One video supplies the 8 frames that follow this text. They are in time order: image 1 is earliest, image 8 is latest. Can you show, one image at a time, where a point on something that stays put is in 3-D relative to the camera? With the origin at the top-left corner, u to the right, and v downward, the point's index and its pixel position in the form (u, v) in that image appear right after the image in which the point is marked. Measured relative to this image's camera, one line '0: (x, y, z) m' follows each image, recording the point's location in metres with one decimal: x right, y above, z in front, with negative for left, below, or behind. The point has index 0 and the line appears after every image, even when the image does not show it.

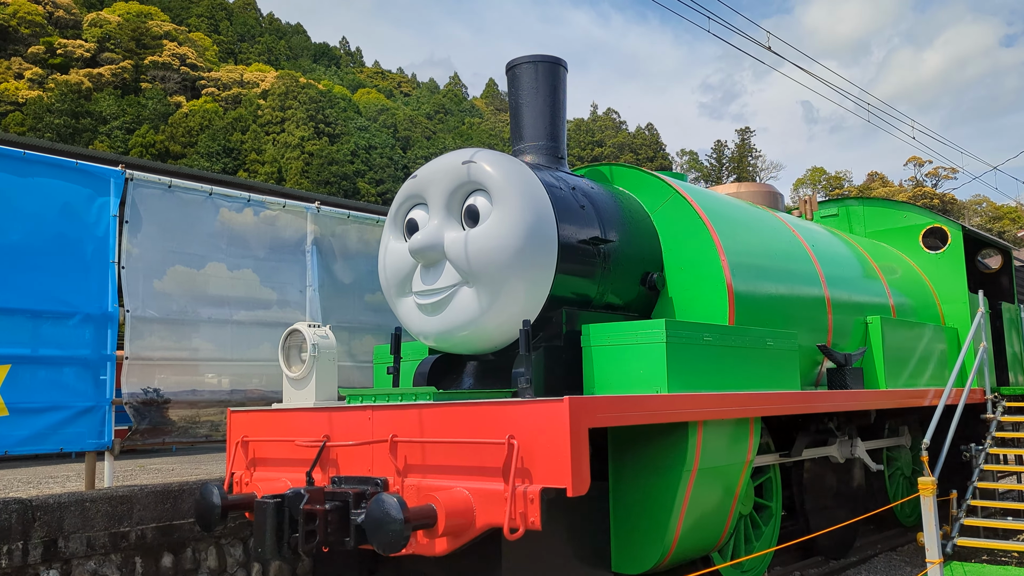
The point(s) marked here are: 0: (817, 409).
0: (+1.8, -0.7, +5.1) m
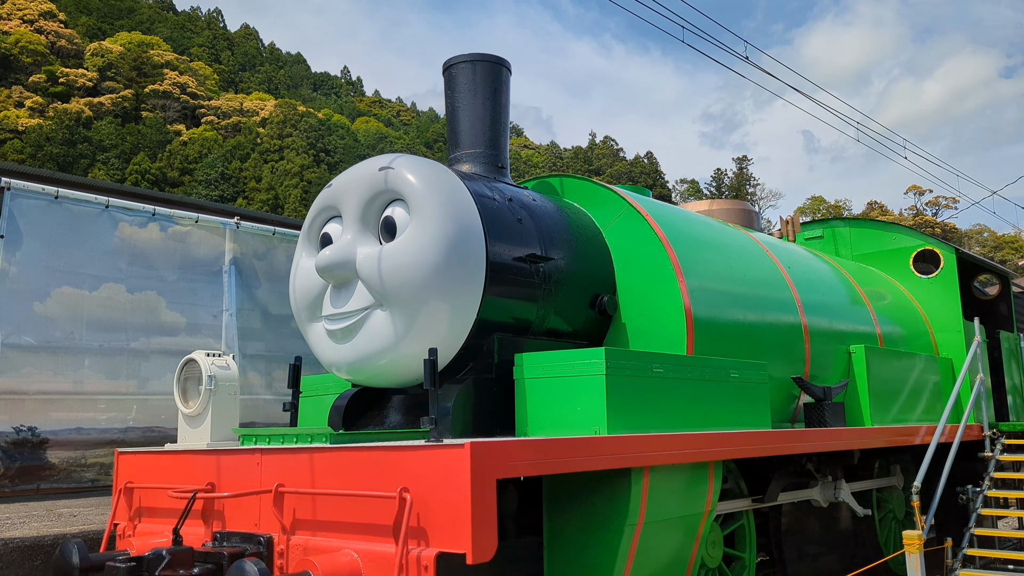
0: (+1.5, -0.8, +4.5) m
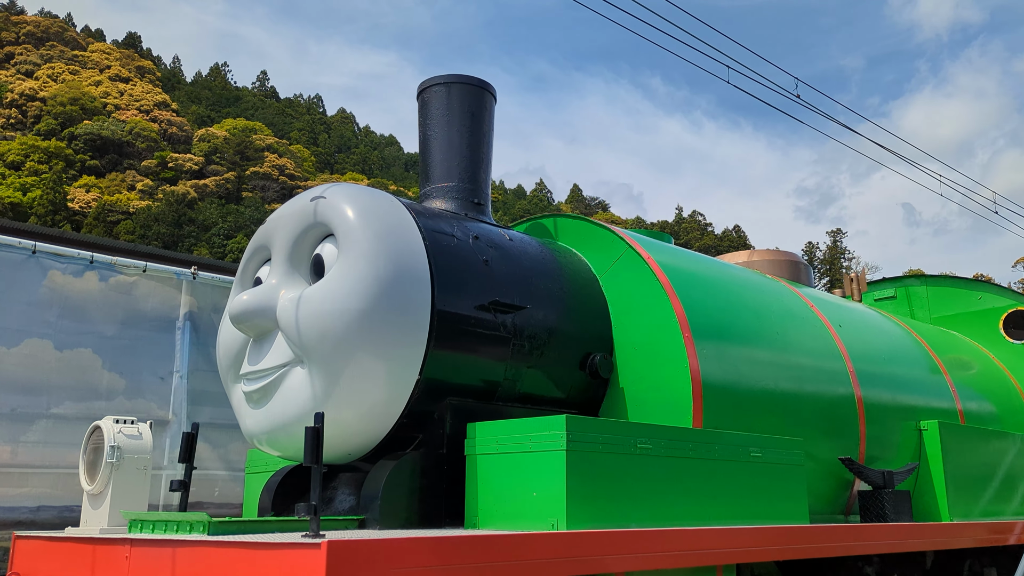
0: (+1.3, -1.1, +3.6) m
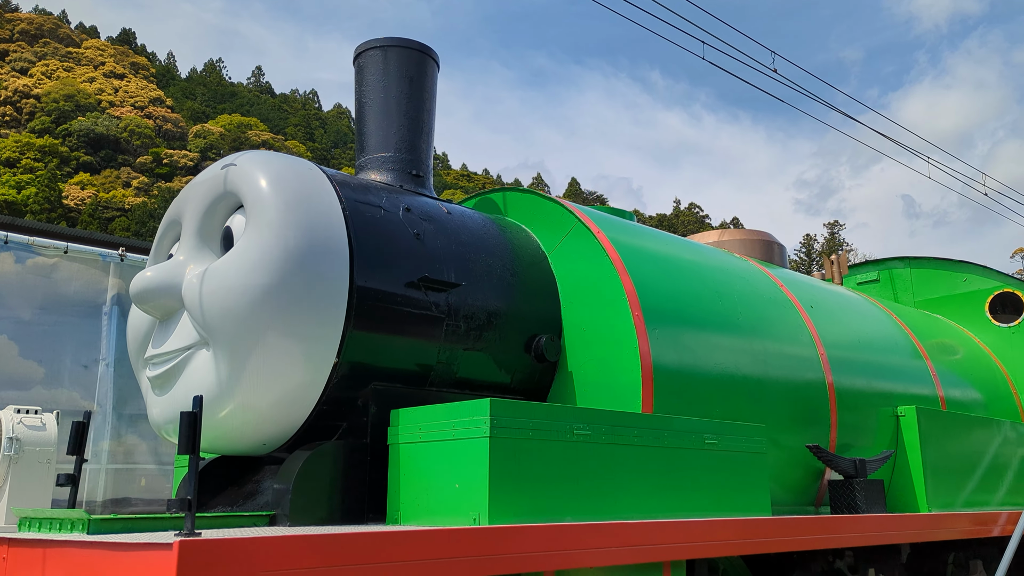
0: (+1.1, -1.0, +3.3) m
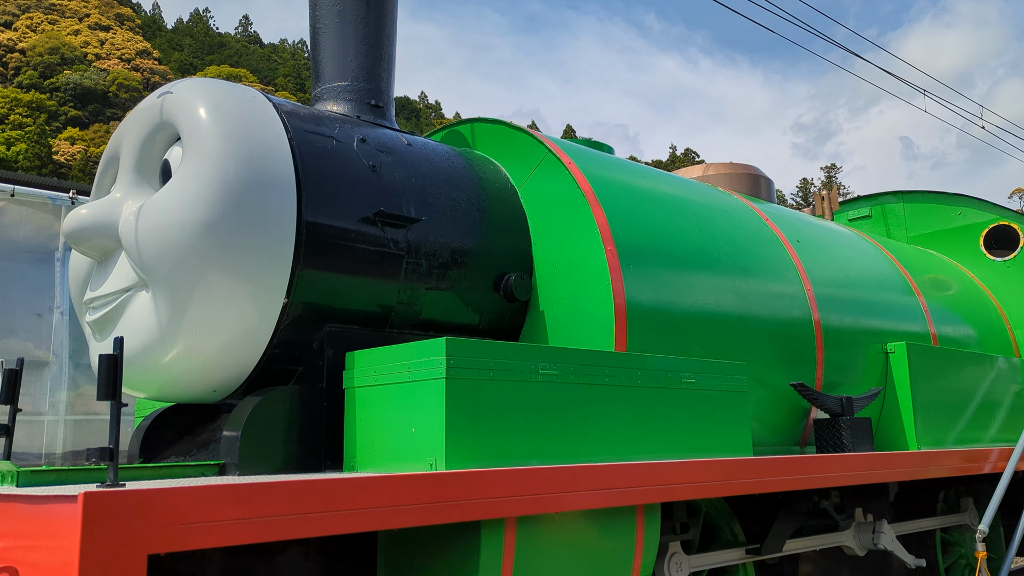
0: (+1.0, -0.7, +3.2) m
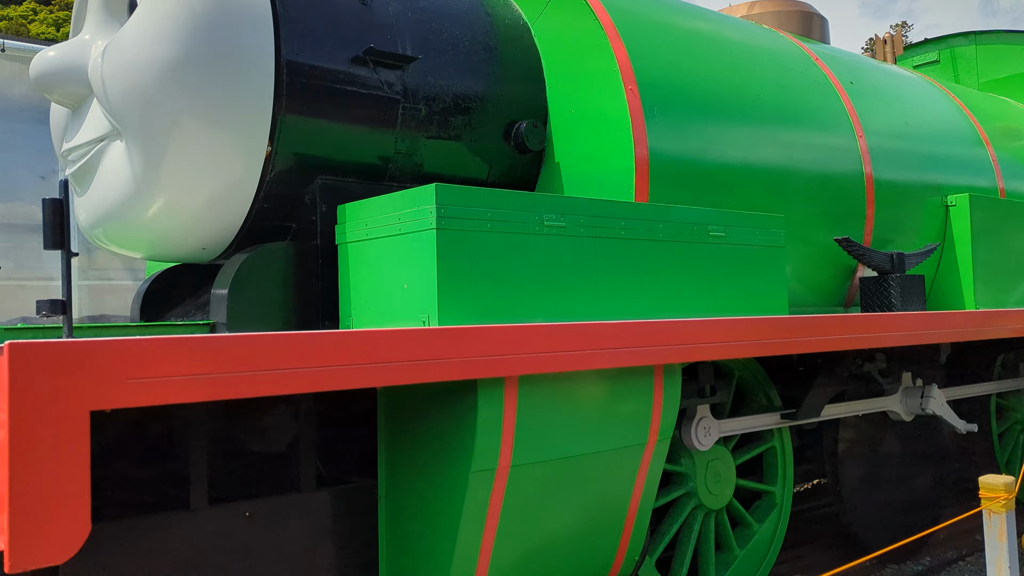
0: (+1.1, -0.2, +3.0) m
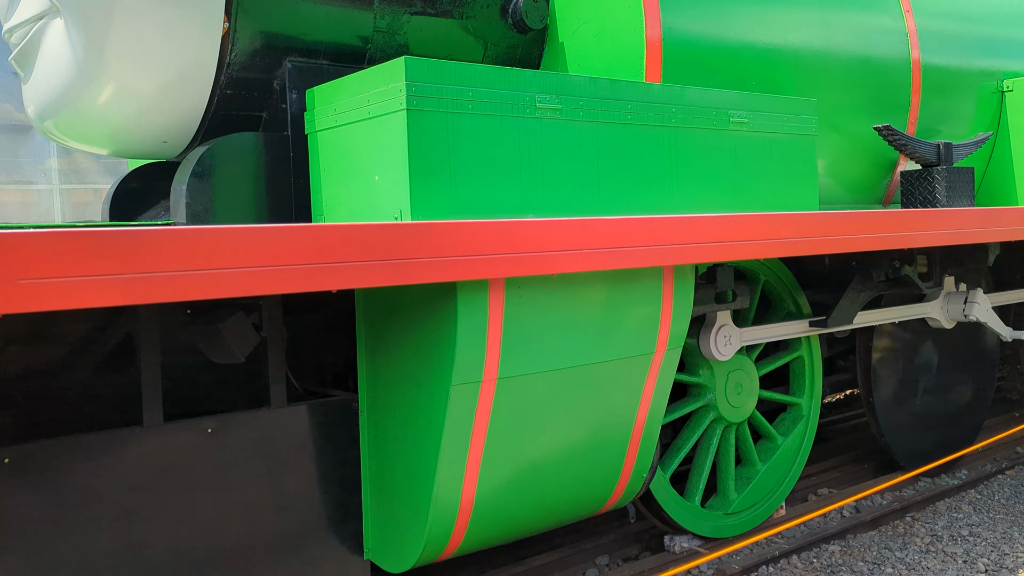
0: (+1.1, +0.1, +2.7) m
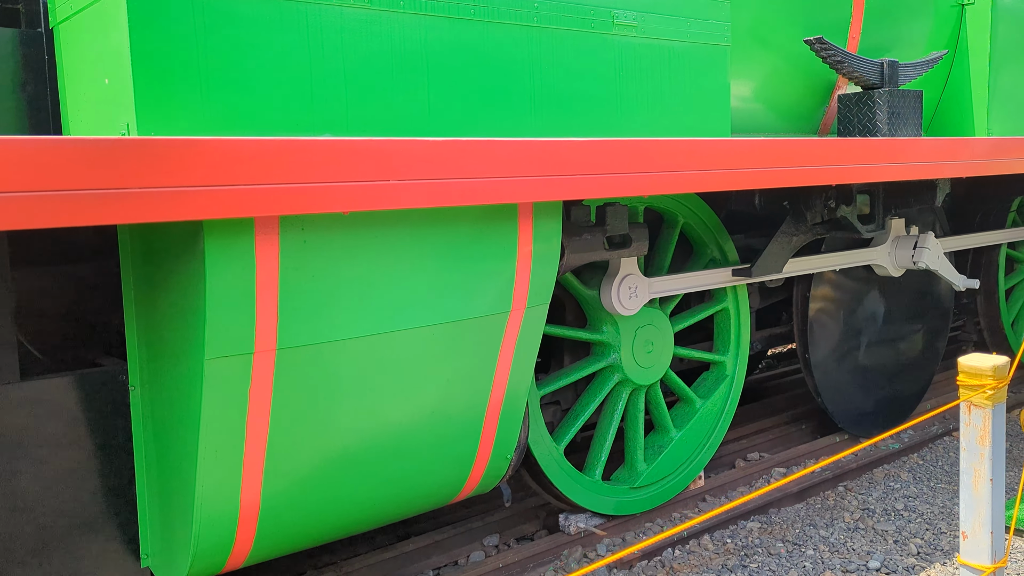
0: (+0.7, +0.3, +2.2) m
